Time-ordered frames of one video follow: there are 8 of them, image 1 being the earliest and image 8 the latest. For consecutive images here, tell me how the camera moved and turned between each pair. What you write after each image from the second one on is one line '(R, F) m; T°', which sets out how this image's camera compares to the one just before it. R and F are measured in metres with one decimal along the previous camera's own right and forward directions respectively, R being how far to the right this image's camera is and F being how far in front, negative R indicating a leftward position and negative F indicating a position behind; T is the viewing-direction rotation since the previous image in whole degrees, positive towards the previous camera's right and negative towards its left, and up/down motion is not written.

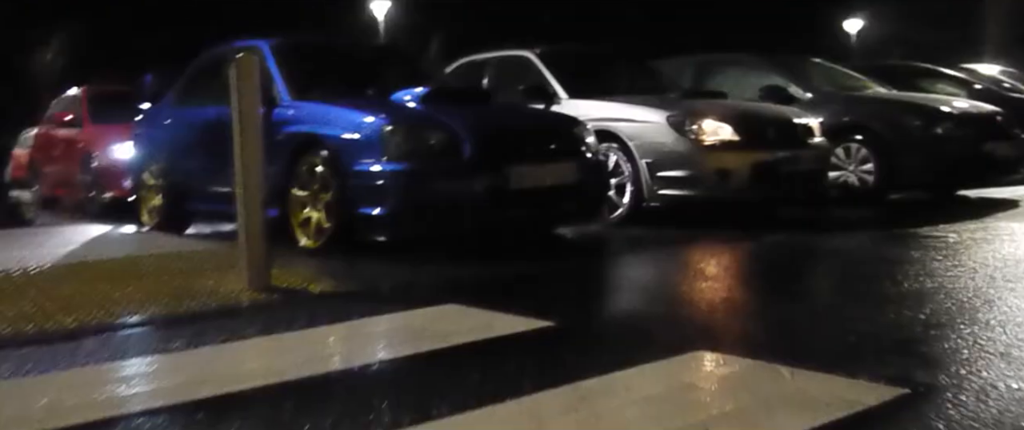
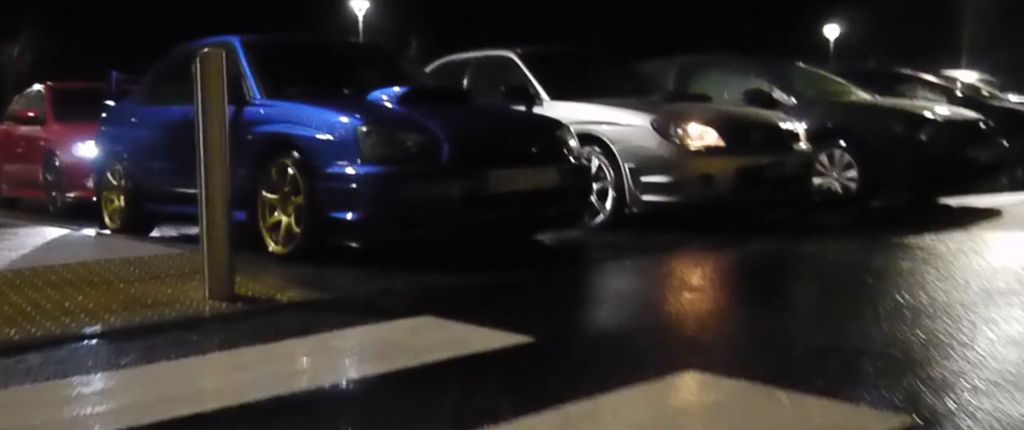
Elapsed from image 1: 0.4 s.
(0.0, +0.3) m; +1°
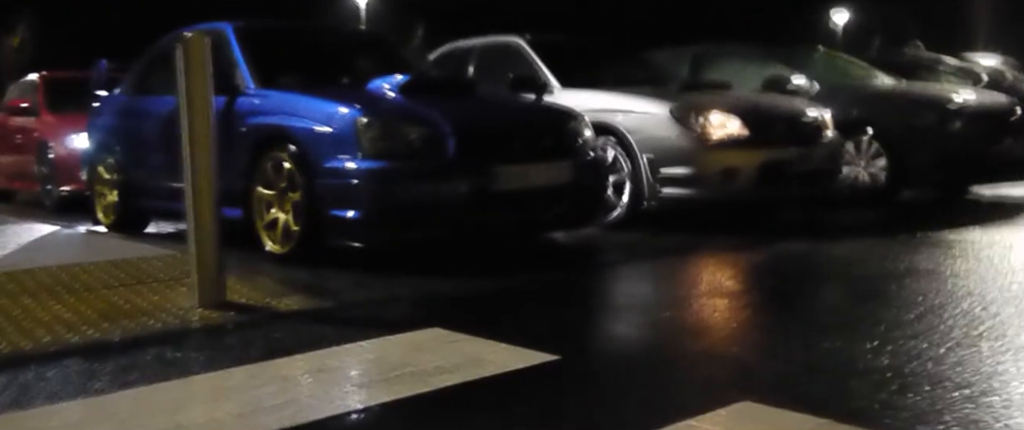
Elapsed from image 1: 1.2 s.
(0.0, +0.6) m; 0°
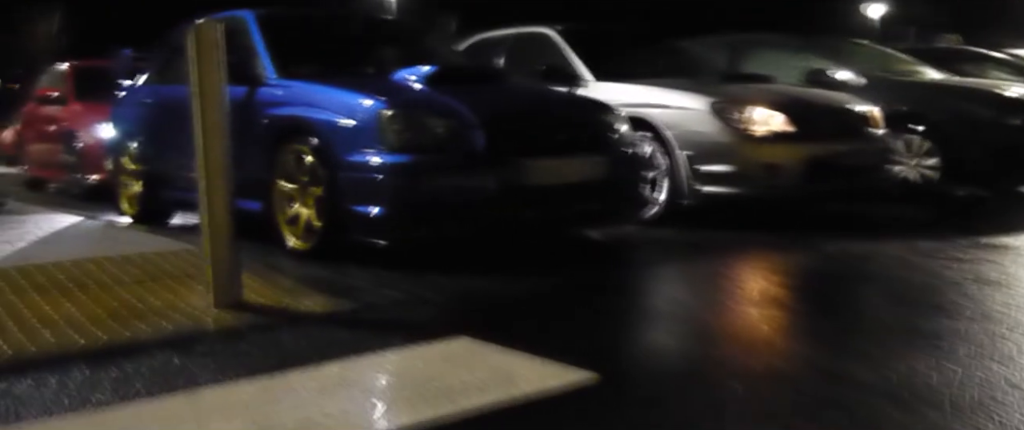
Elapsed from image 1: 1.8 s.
(0.0, +0.3) m; -1°
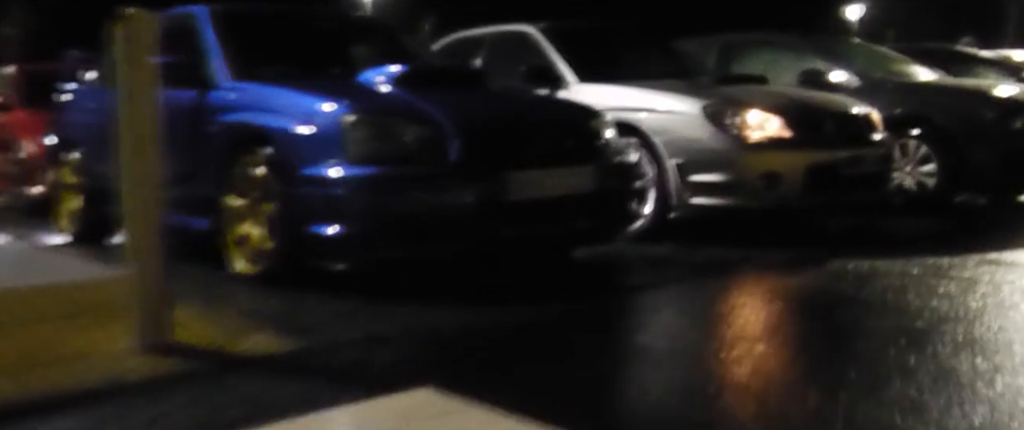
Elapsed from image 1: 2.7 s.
(0.0, +0.8) m; +1°
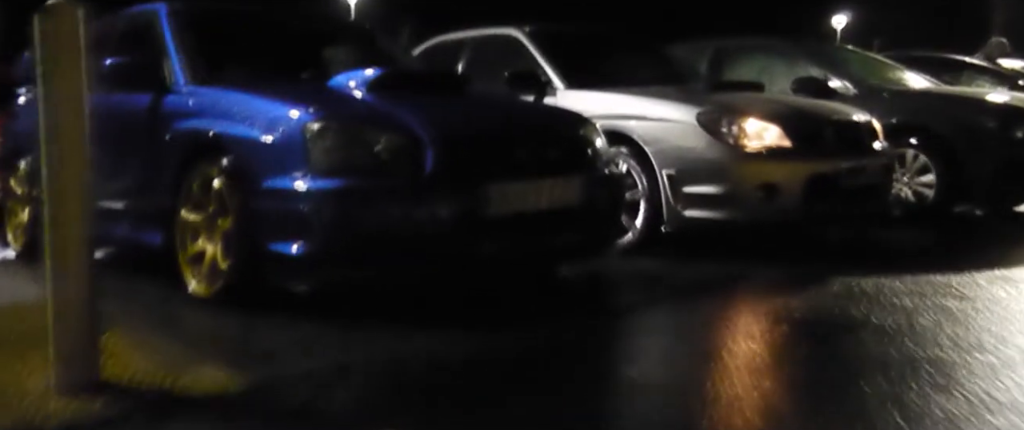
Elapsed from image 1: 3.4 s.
(0.0, +0.5) m; +1°
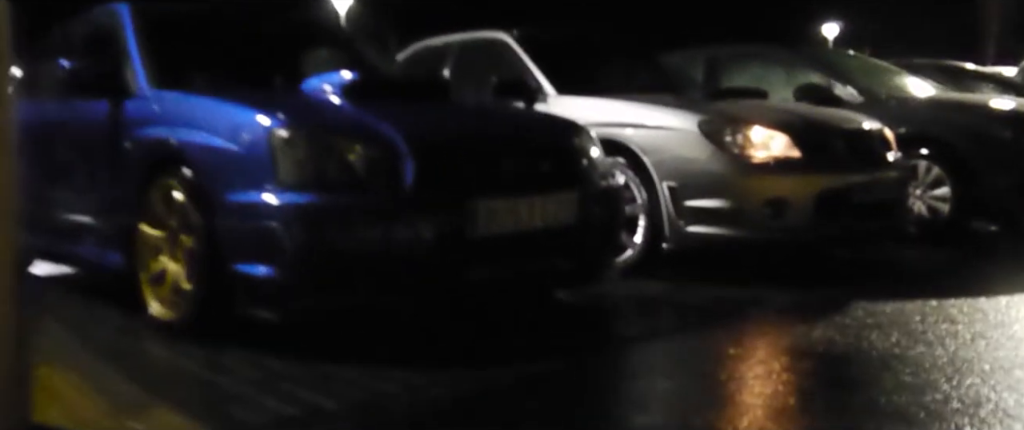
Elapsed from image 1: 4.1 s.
(0.0, +0.5) m; +1°
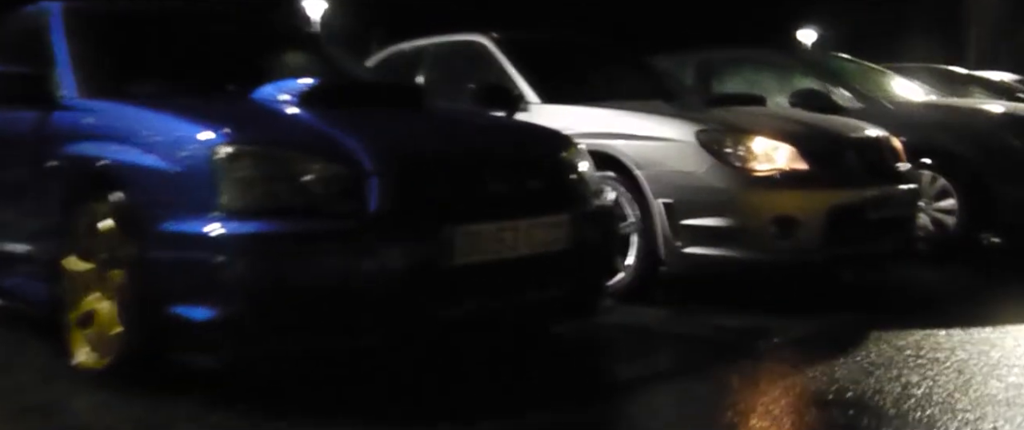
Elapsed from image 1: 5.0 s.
(0.0, +0.7) m; +1°
